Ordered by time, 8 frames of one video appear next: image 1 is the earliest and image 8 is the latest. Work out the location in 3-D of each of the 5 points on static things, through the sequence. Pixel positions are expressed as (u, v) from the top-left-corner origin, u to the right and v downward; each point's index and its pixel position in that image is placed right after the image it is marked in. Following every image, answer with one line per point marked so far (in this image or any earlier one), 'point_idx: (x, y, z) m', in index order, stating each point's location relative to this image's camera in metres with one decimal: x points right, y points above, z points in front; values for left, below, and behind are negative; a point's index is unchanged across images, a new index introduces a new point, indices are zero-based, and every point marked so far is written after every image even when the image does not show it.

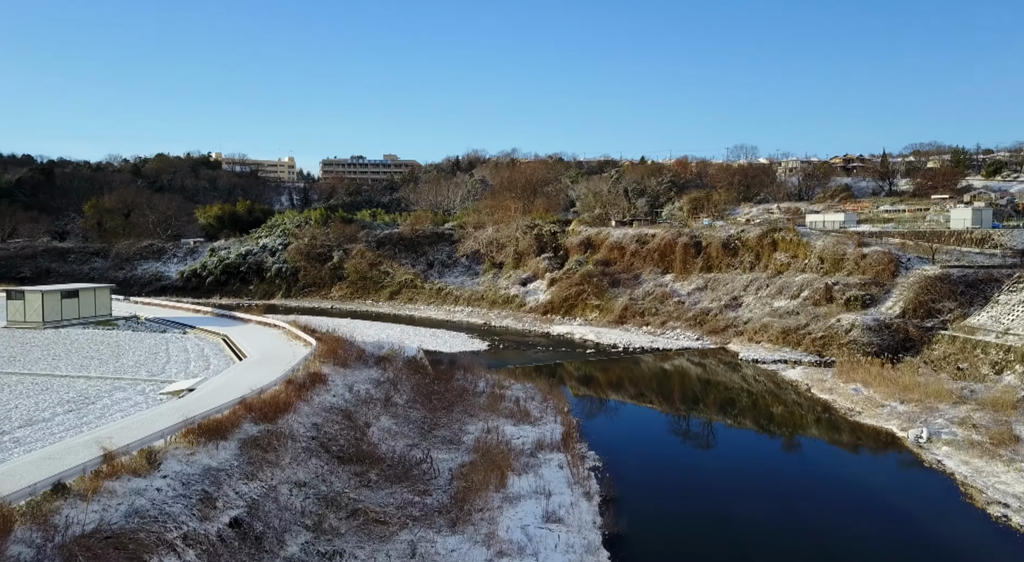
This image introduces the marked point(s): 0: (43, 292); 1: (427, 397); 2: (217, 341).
0: (-13.0, -0.3, +18.7) m
1: (-1.8, -2.4, +14.2) m
2: (-7.4, -1.6, +17.0) m
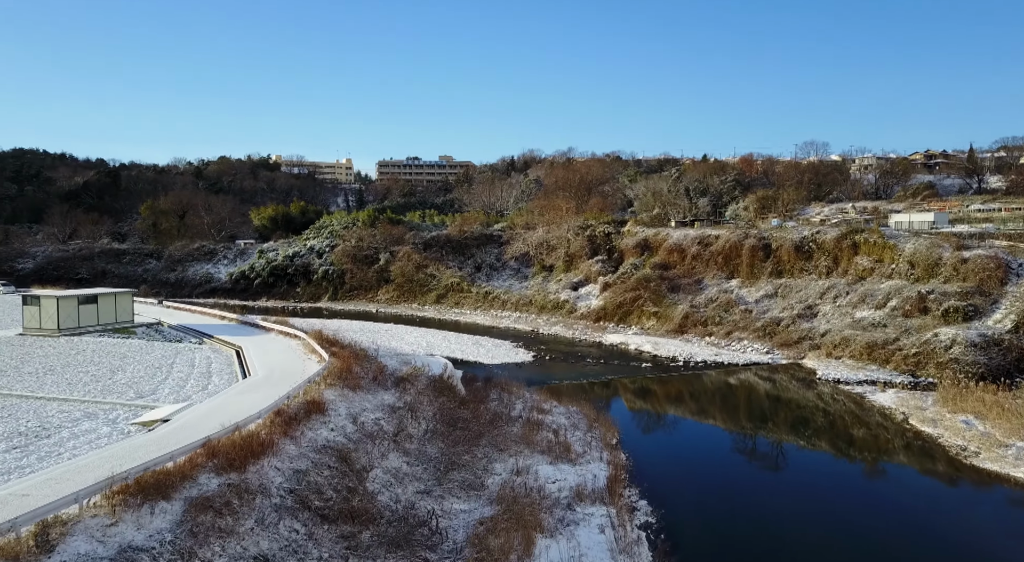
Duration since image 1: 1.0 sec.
0: (-11.9, -0.4, +17.7) m
1: (-1.1, -2.6, +12.2) m
2: (-6.4, -1.7, +15.5) m
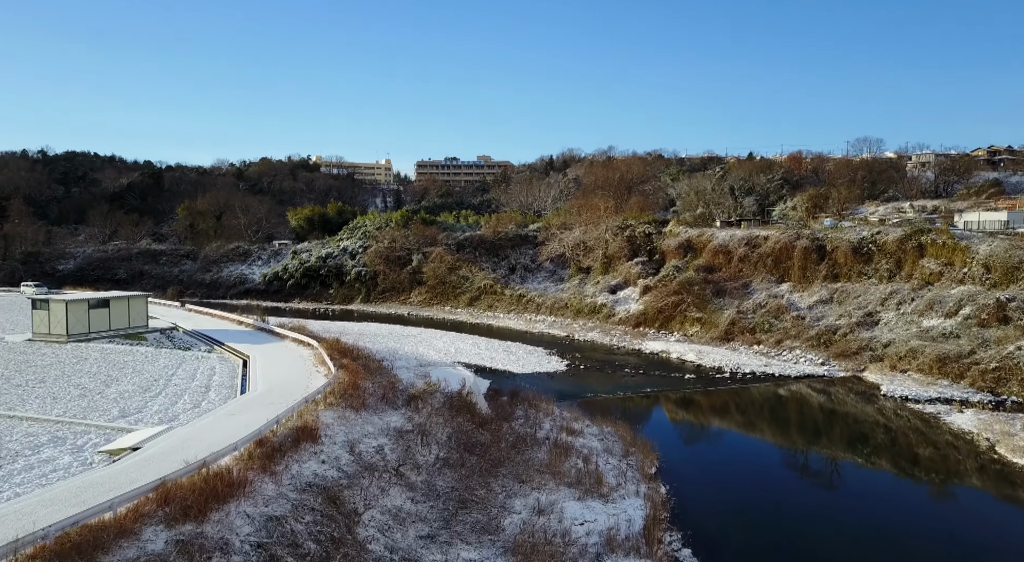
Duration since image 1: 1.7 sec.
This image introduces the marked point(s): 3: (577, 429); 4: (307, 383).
0: (-11.2, -0.5, +16.9) m
1: (-0.8, -2.7, +10.8) m
2: (-5.8, -1.8, +14.4) m
3: (+1.3, -3.1, +14.0) m
4: (-3.7, -1.8, +12.2) m
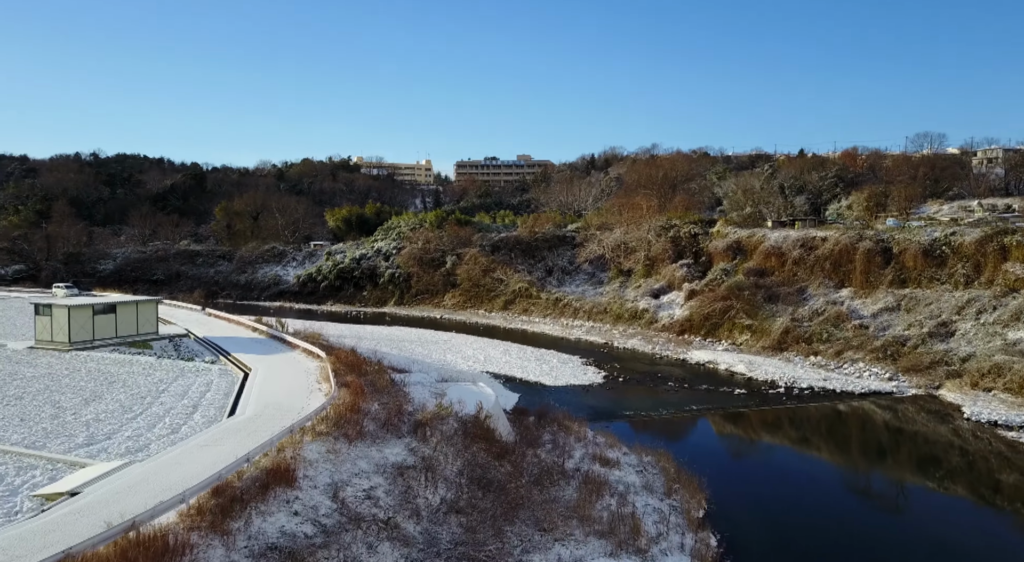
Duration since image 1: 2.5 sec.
0: (-10.5, -0.6, +16.0) m
1: (-0.5, -2.8, +9.2) m
2: (-5.3, -1.9, +13.1) m
3: (+1.8, -3.2, +12.2) m
4: (-3.3, -2.0, +10.8) m
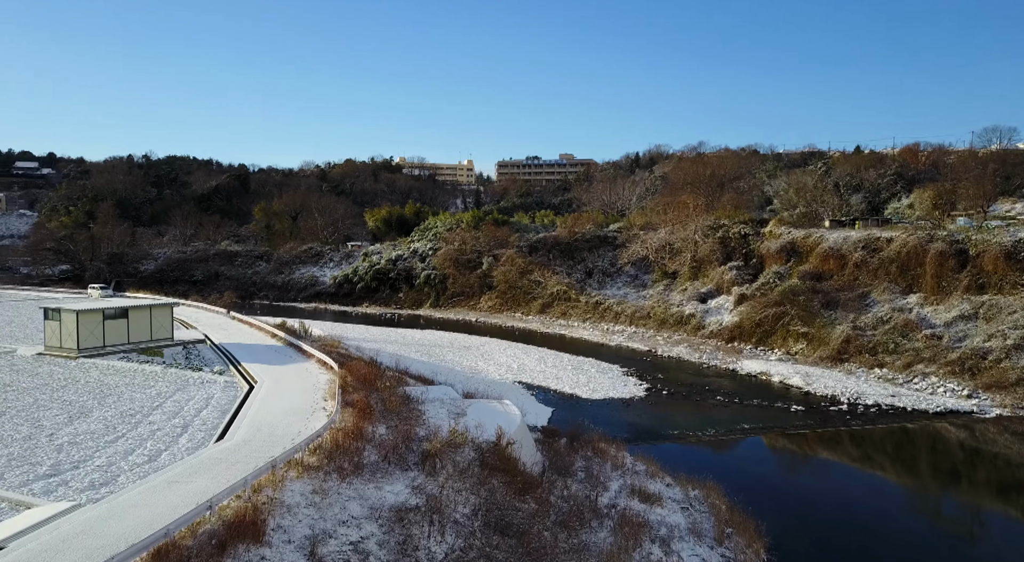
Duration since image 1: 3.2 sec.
0: (-9.8, -0.7, +15.2) m
1: (-0.2, -3.0, +7.8) m
2: (-4.8, -2.0, +12.0) m
3: (+2.2, -3.3, +10.7) m
4: (-3.0, -2.1, +9.5) m
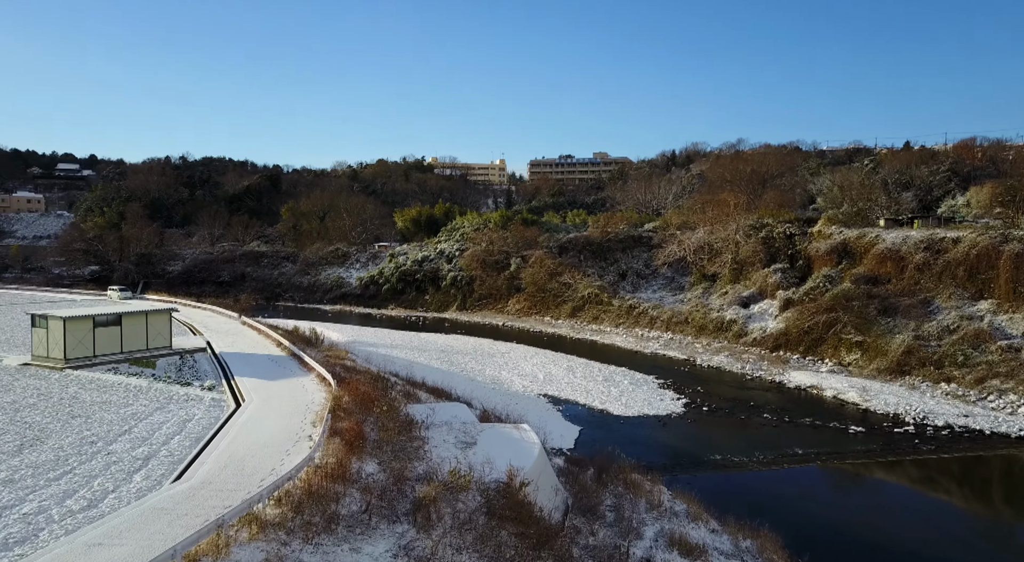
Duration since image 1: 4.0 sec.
0: (-9.3, -0.8, +14.1) m
1: (-0.2, -3.1, +6.2) m
2: (-4.5, -2.1, +10.6) m
3: (+2.4, -3.5, +9.0) m
4: (-2.8, -2.2, +8.1) m
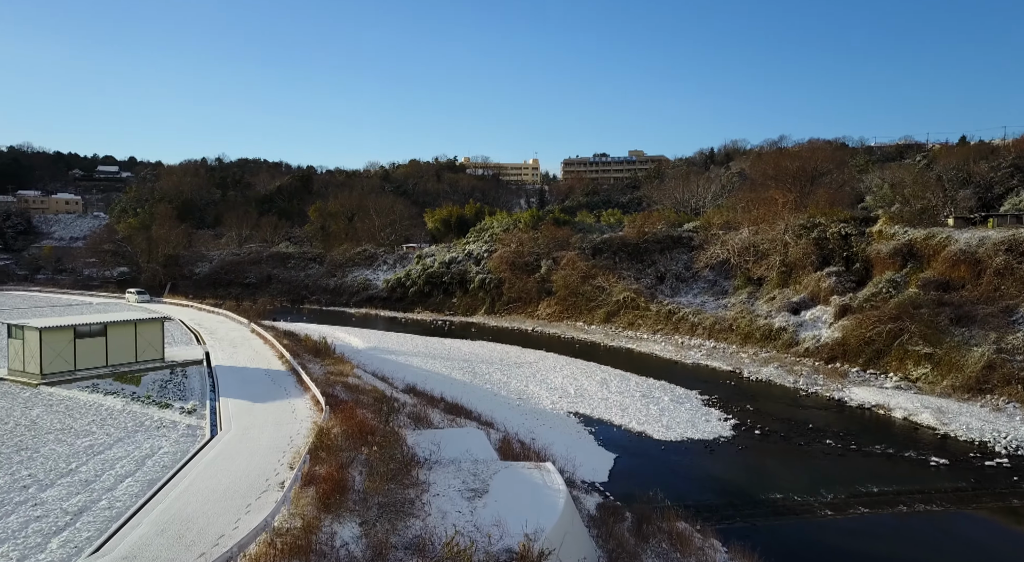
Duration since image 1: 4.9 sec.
0: (-8.9, -0.9, +12.7) m
1: (-0.1, -3.2, +4.4) m
2: (-4.3, -2.3, +9.0) m
3: (+2.6, -3.6, +7.0) m
4: (-2.7, -2.3, +6.4) m
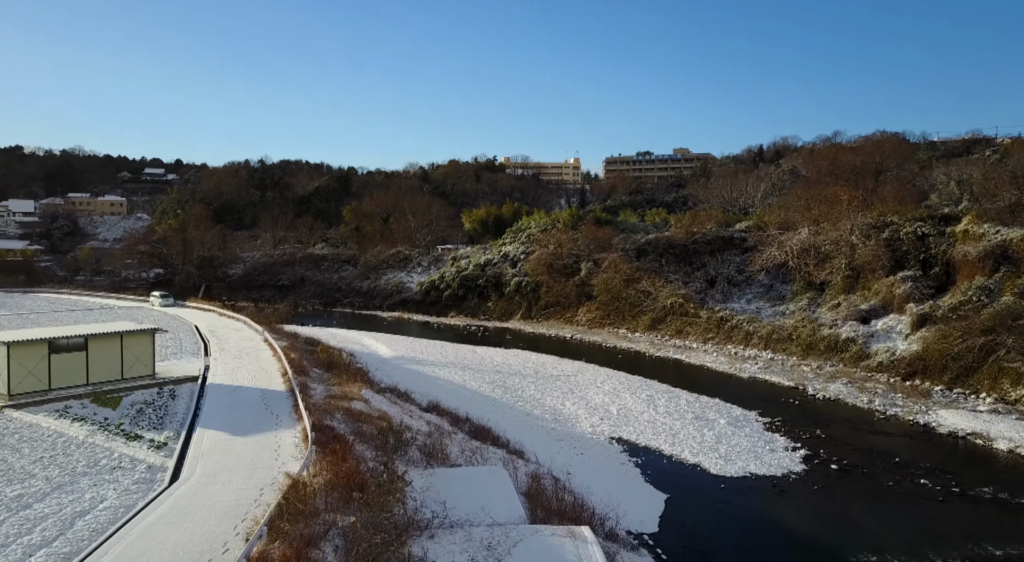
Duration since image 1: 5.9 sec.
0: (-8.4, -1.0, +11.2) m
1: (-0.1, -3.3, +2.4) m
2: (-4.0, -2.4, +7.2) m
3: (+2.8, -3.8, +4.8) m
4: (-2.6, -2.5, +4.5) m
